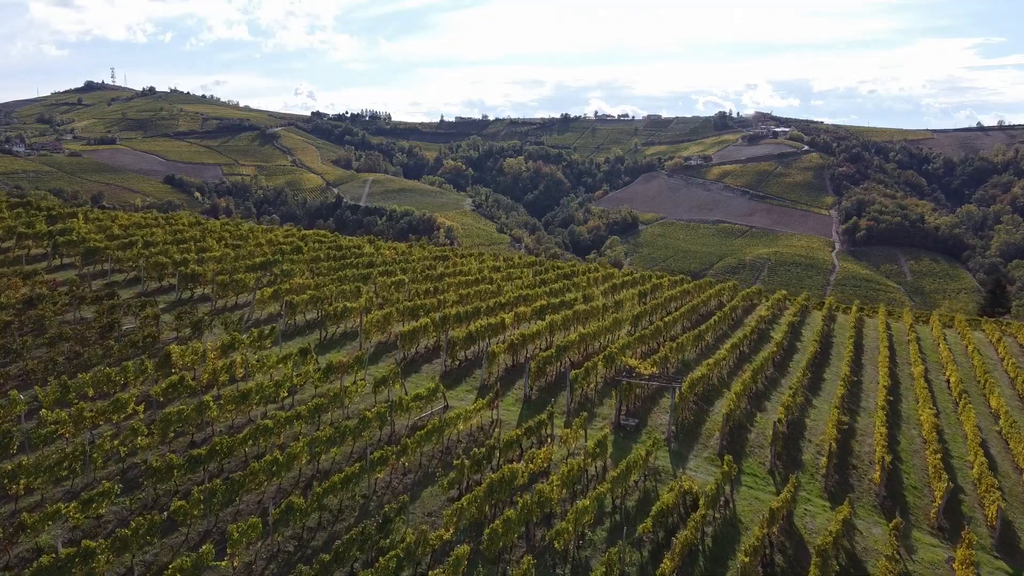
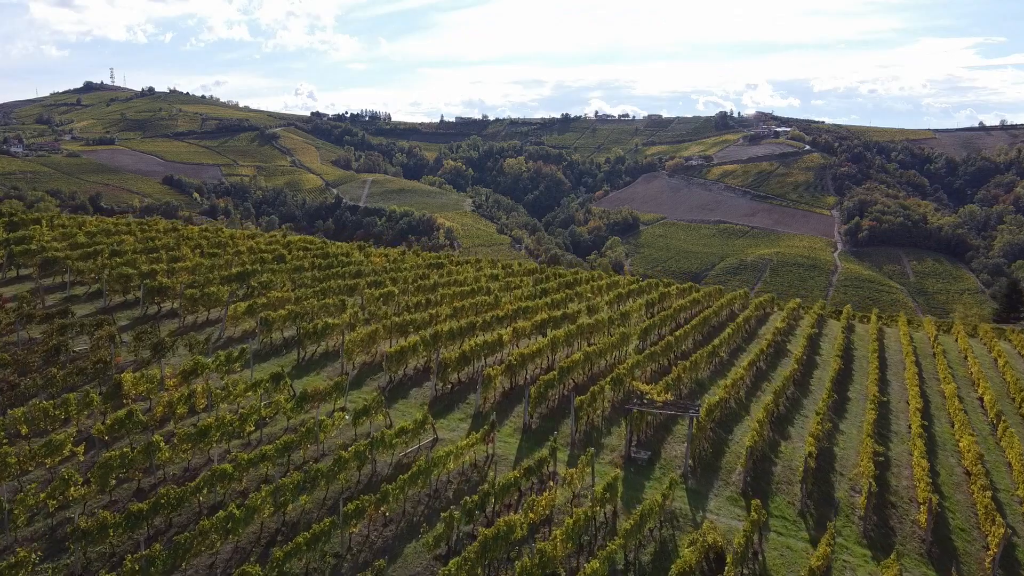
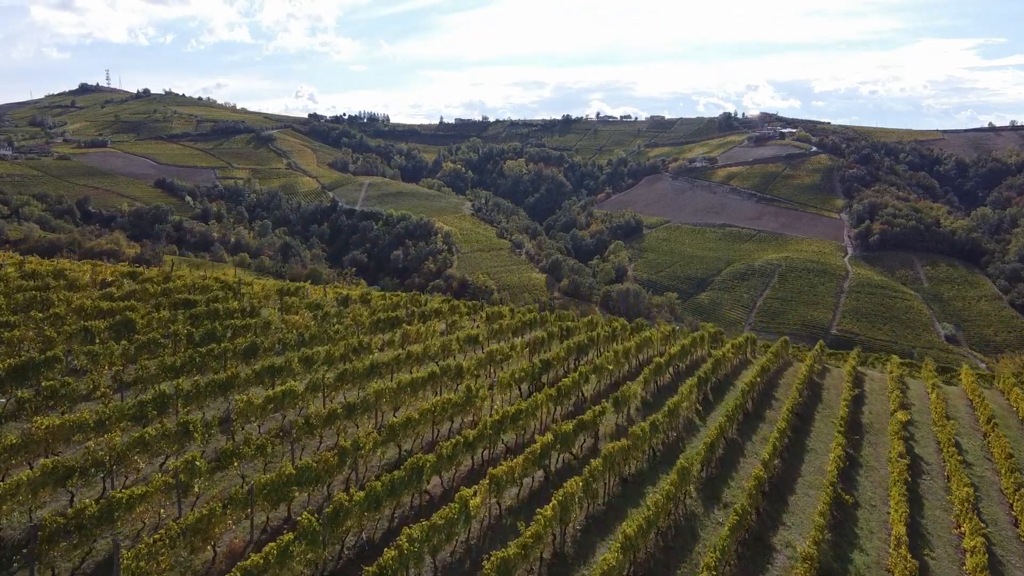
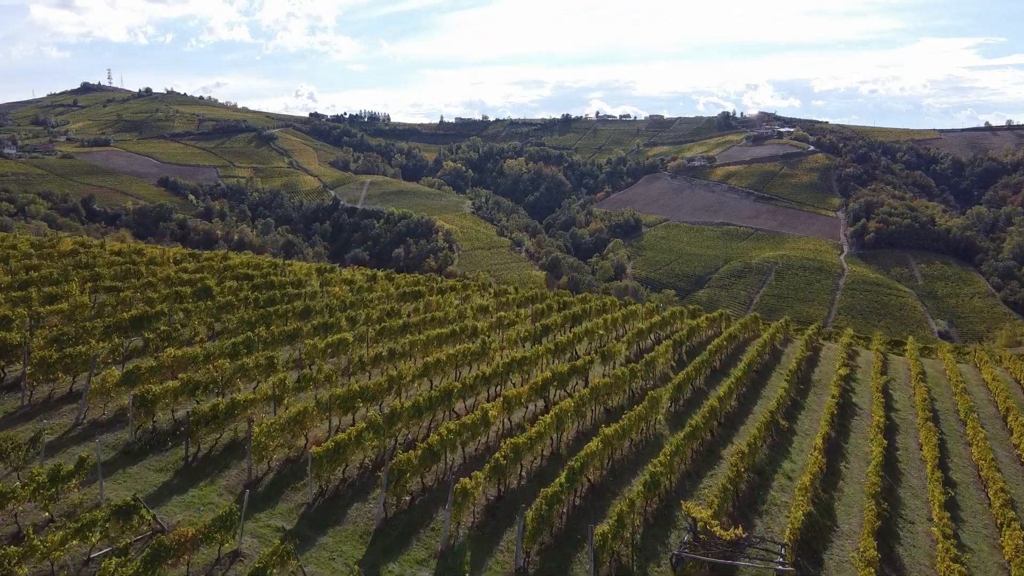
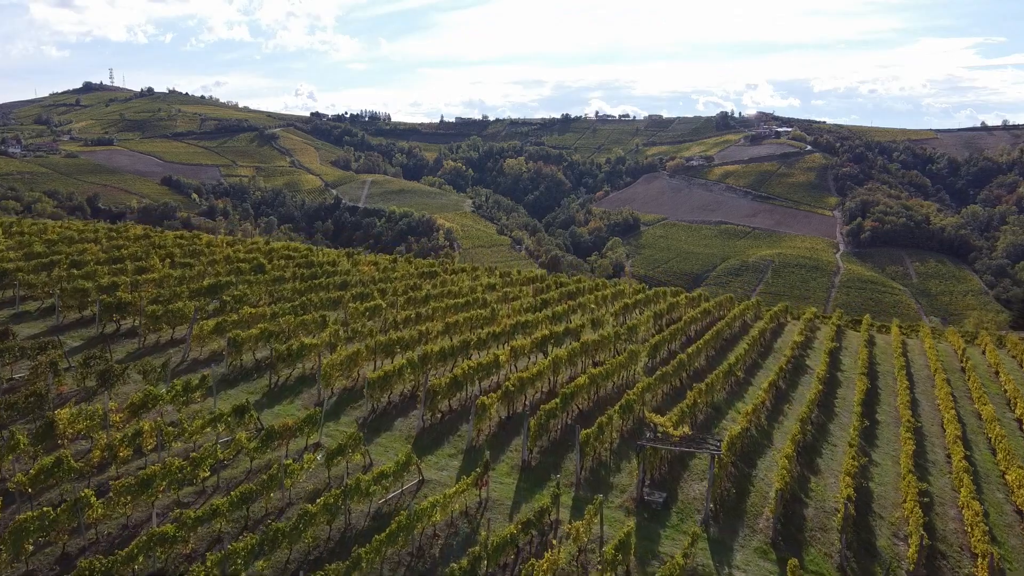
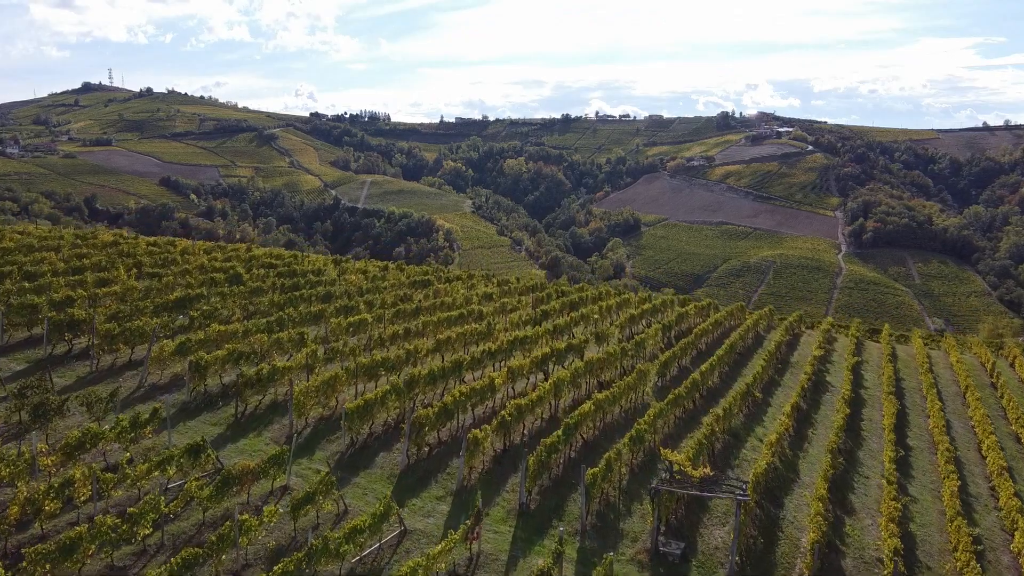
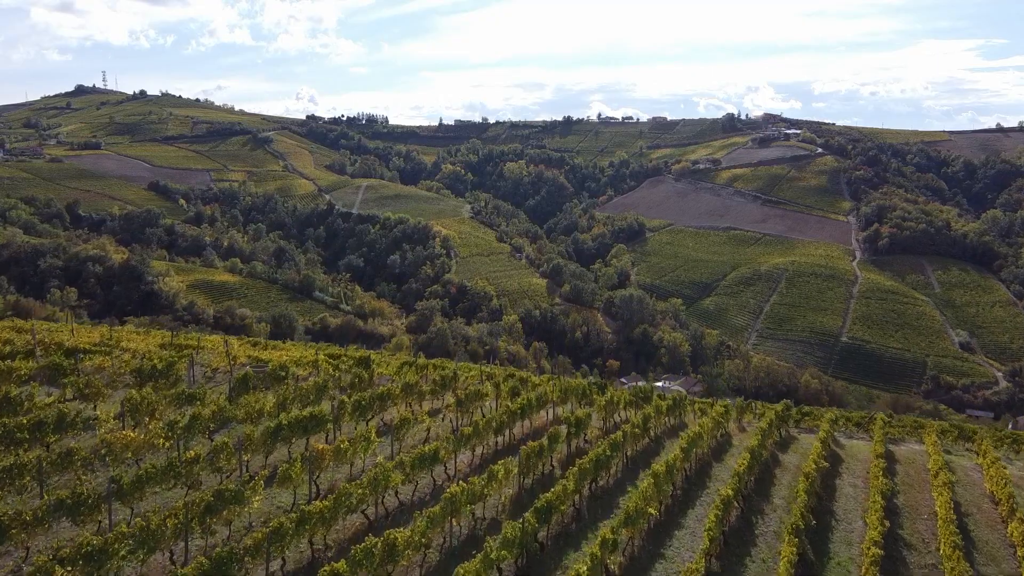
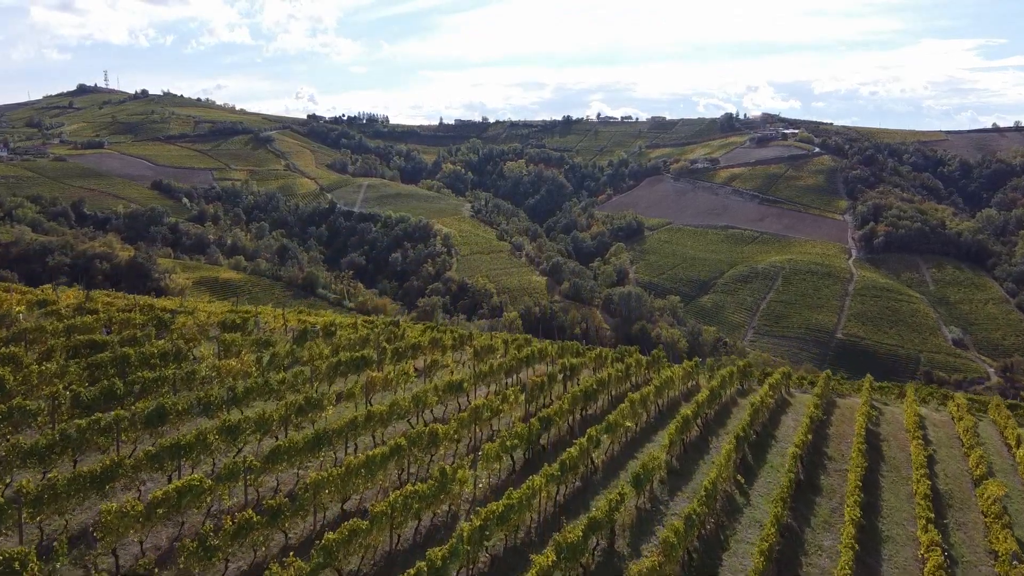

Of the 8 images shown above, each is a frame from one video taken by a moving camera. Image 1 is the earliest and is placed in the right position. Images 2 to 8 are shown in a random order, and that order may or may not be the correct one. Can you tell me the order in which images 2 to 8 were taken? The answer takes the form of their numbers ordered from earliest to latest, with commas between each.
2, 5, 6, 4, 3, 8, 7
